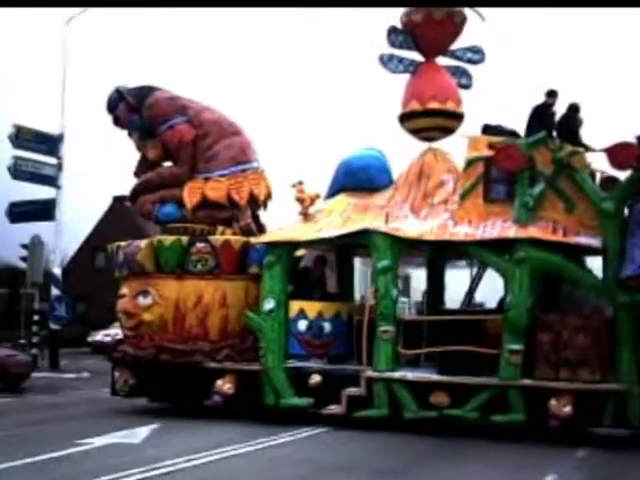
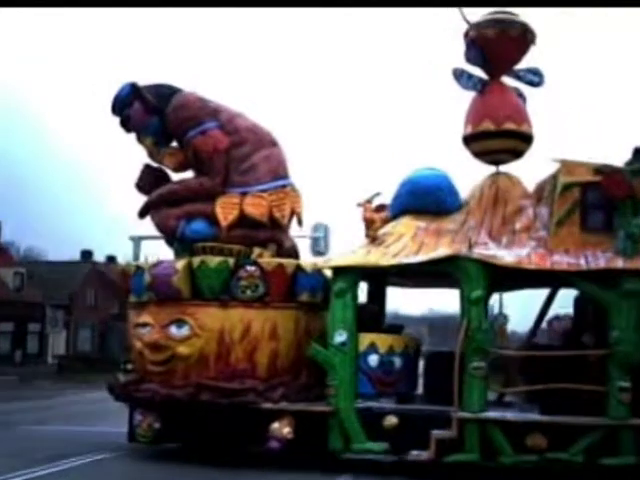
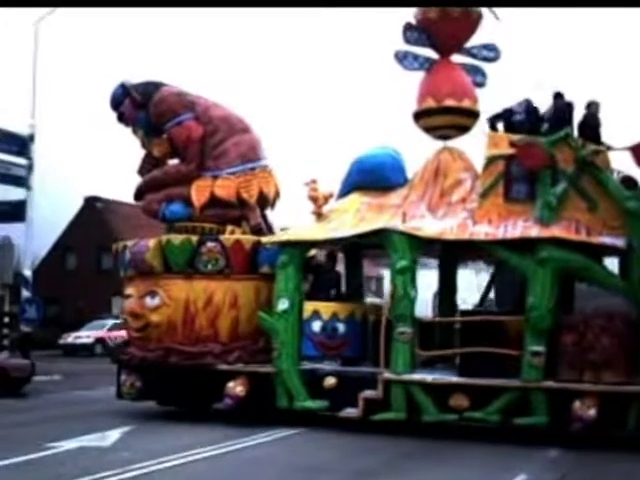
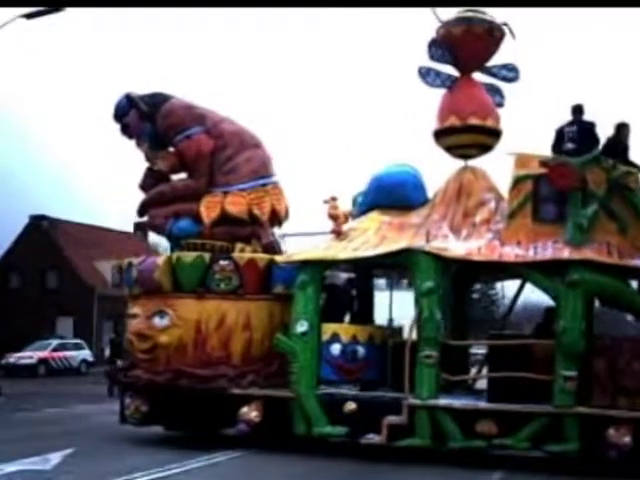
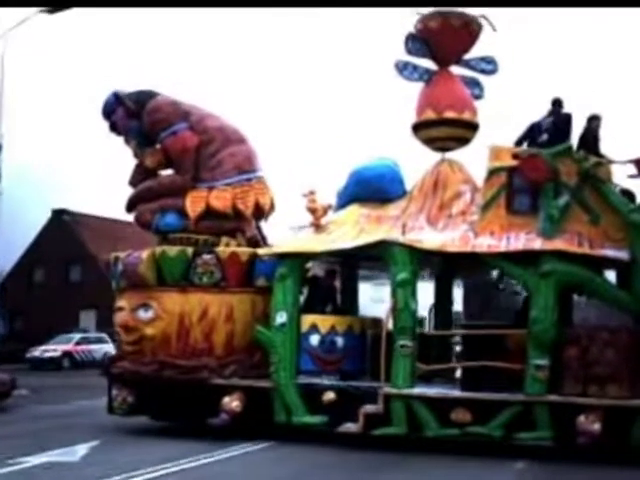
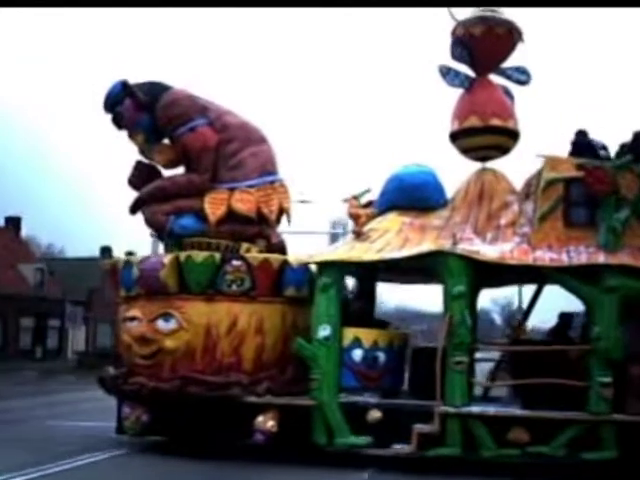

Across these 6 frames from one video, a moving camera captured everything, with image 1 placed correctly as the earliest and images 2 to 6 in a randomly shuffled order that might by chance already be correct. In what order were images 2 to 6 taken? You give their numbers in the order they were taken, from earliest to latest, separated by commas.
3, 5, 4, 6, 2
